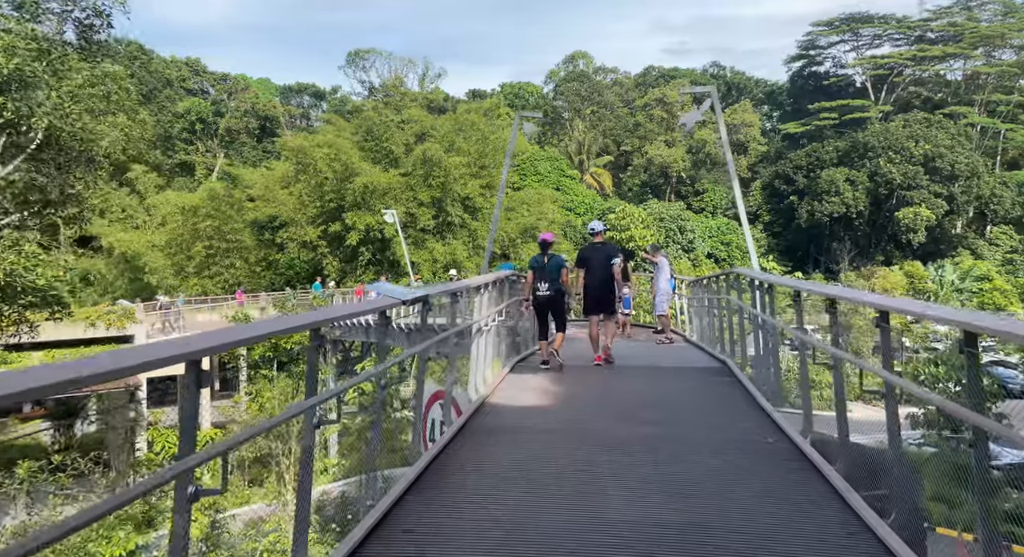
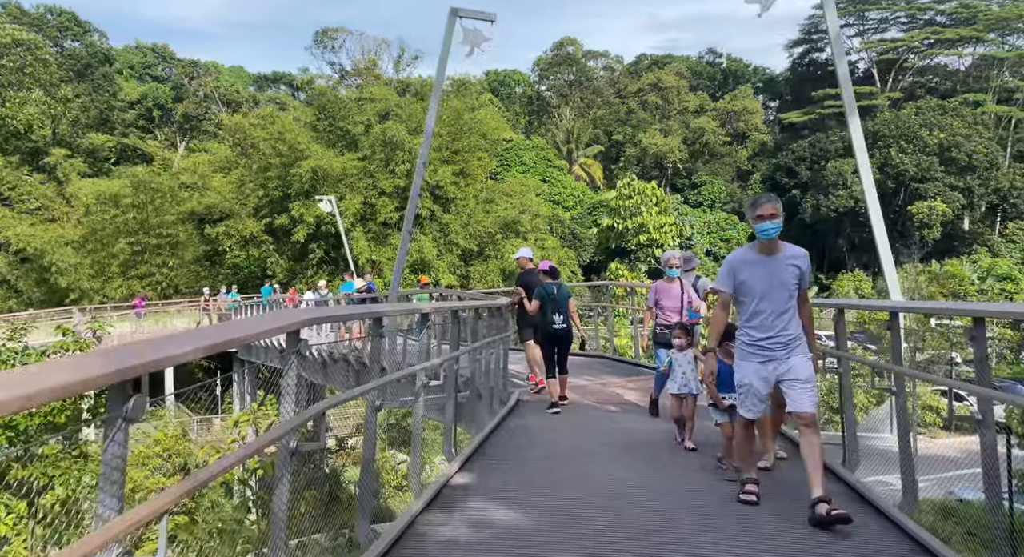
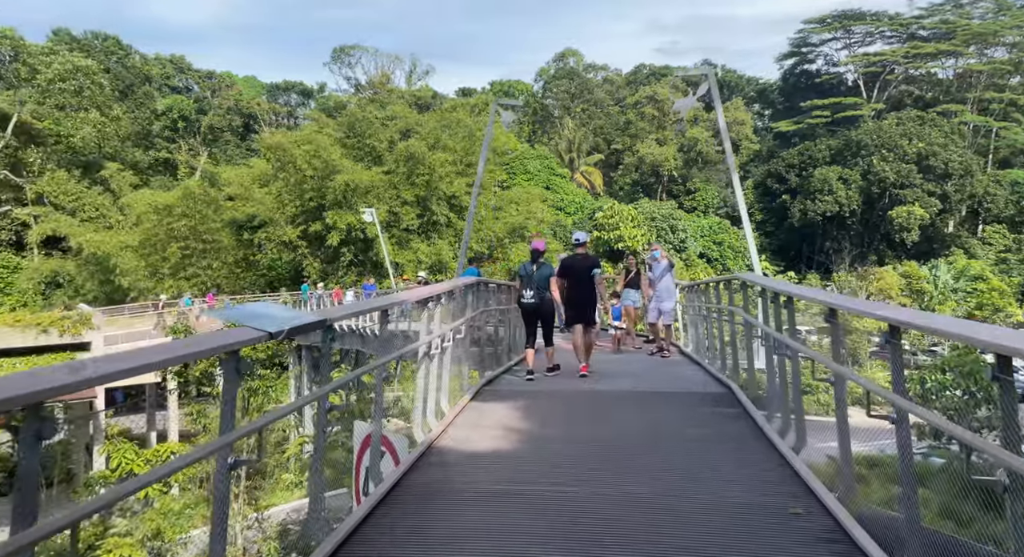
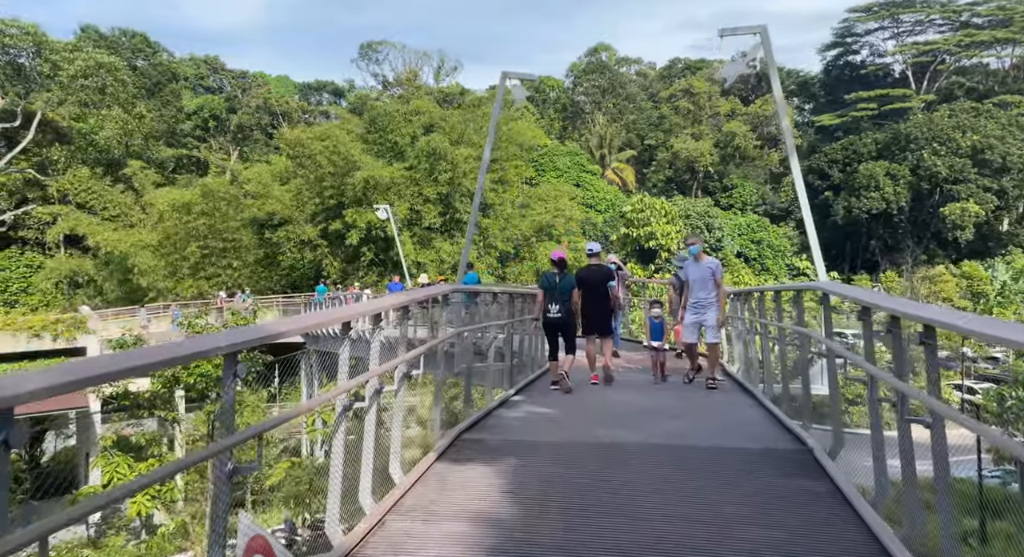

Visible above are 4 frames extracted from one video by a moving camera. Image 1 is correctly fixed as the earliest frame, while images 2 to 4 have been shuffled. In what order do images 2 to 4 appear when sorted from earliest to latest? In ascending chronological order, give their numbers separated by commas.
3, 4, 2
